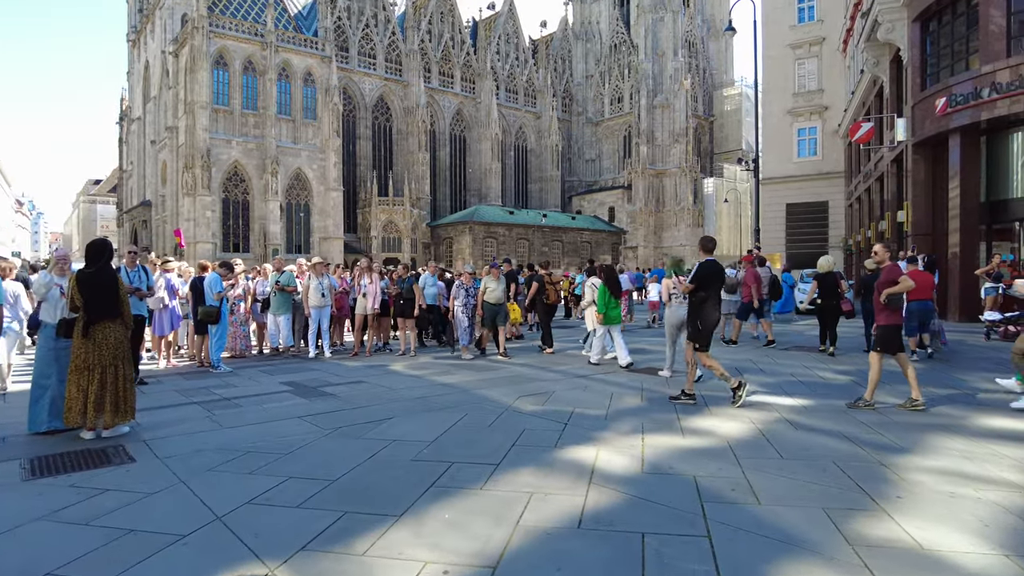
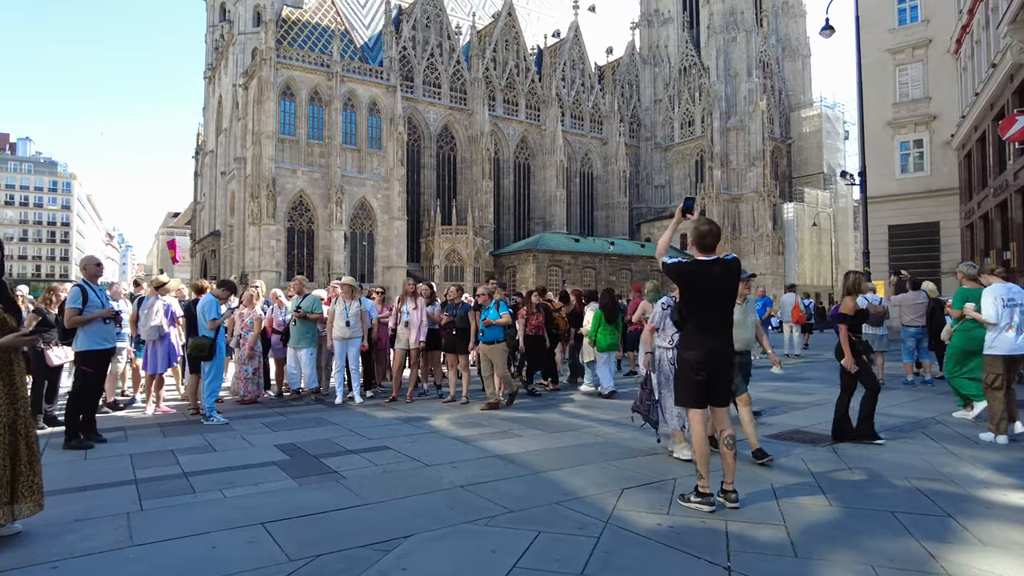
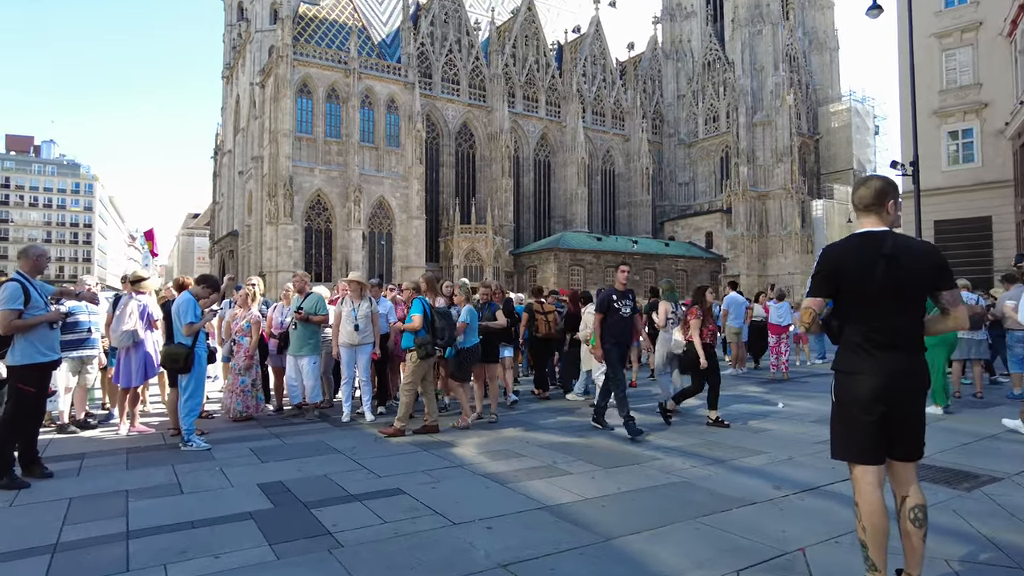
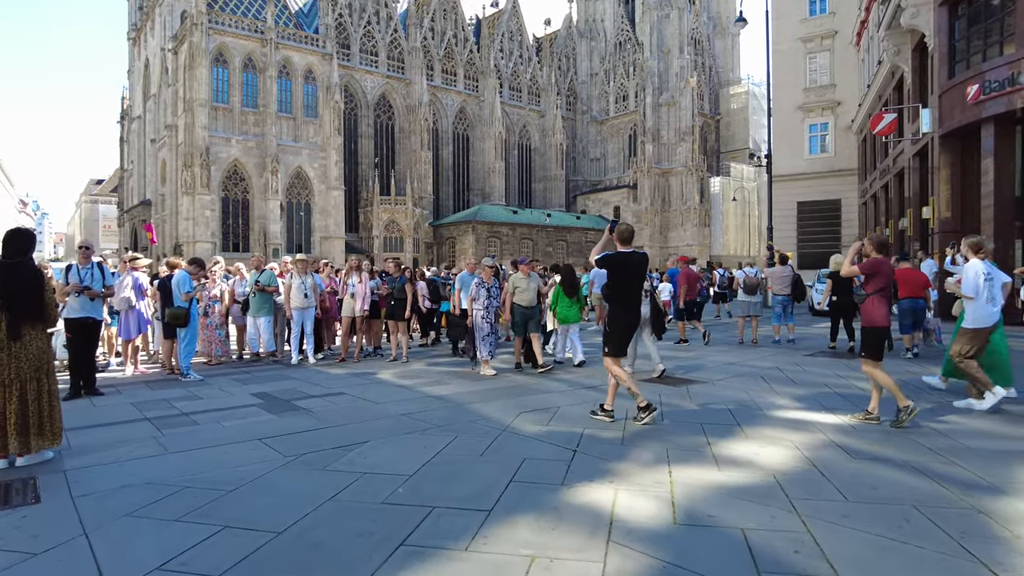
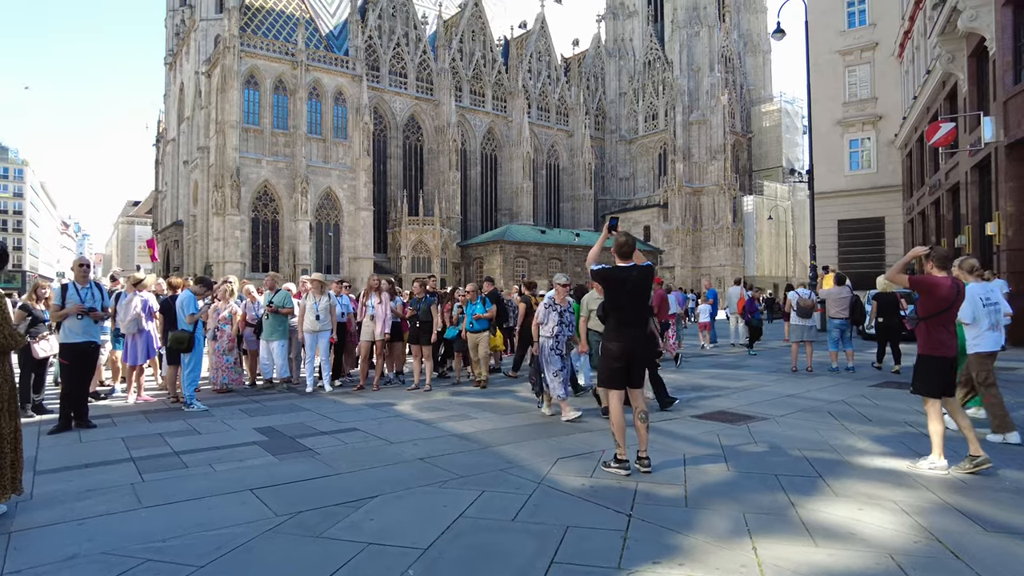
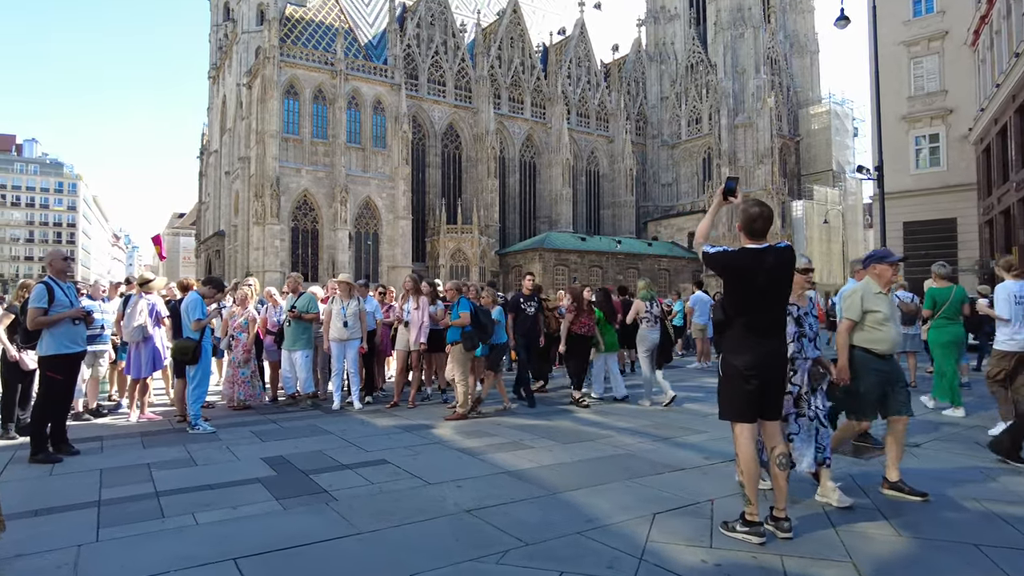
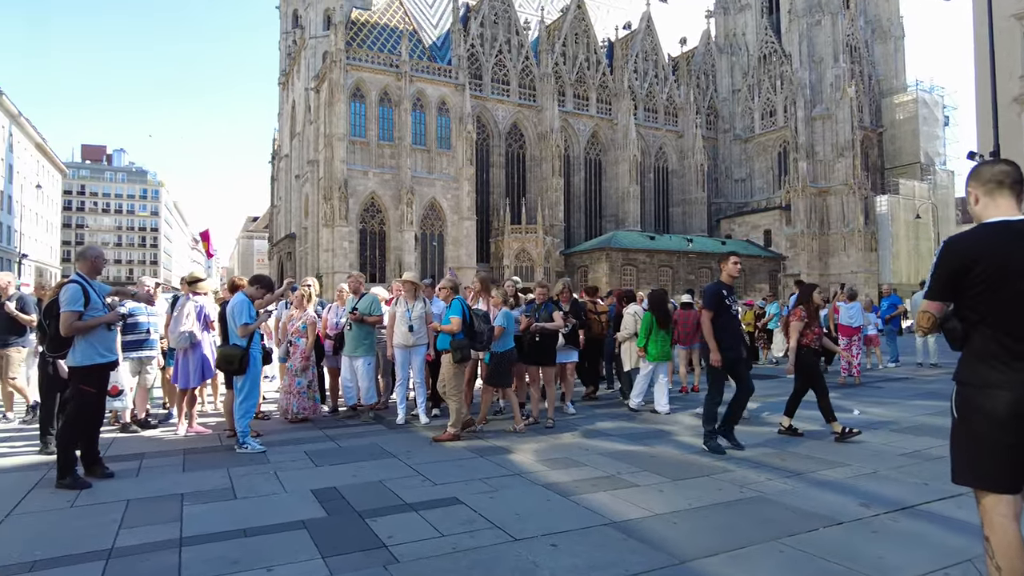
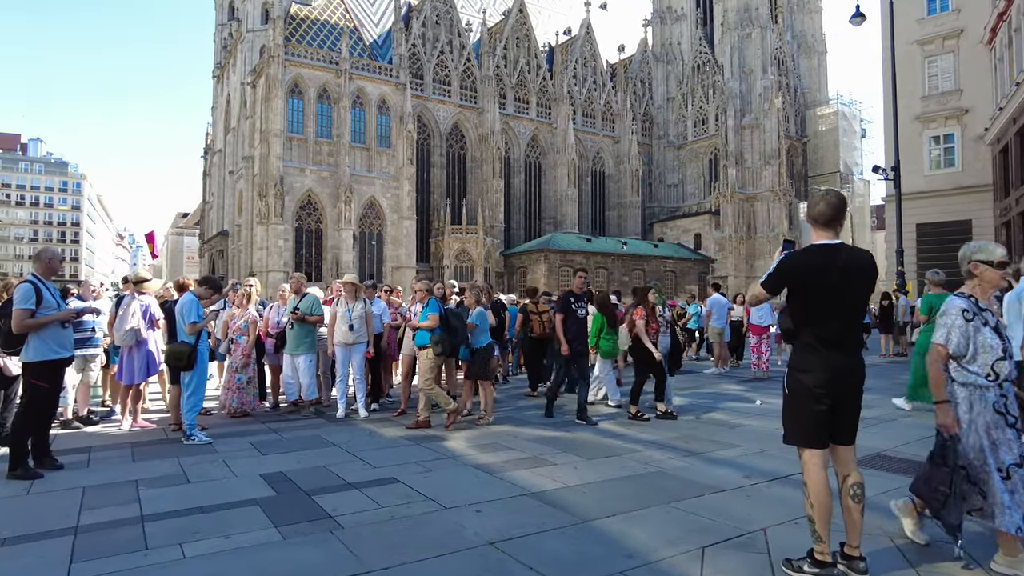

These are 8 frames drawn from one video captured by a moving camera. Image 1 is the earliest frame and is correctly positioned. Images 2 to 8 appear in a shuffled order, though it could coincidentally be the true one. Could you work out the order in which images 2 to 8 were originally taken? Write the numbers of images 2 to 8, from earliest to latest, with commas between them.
4, 5, 2, 6, 8, 3, 7
